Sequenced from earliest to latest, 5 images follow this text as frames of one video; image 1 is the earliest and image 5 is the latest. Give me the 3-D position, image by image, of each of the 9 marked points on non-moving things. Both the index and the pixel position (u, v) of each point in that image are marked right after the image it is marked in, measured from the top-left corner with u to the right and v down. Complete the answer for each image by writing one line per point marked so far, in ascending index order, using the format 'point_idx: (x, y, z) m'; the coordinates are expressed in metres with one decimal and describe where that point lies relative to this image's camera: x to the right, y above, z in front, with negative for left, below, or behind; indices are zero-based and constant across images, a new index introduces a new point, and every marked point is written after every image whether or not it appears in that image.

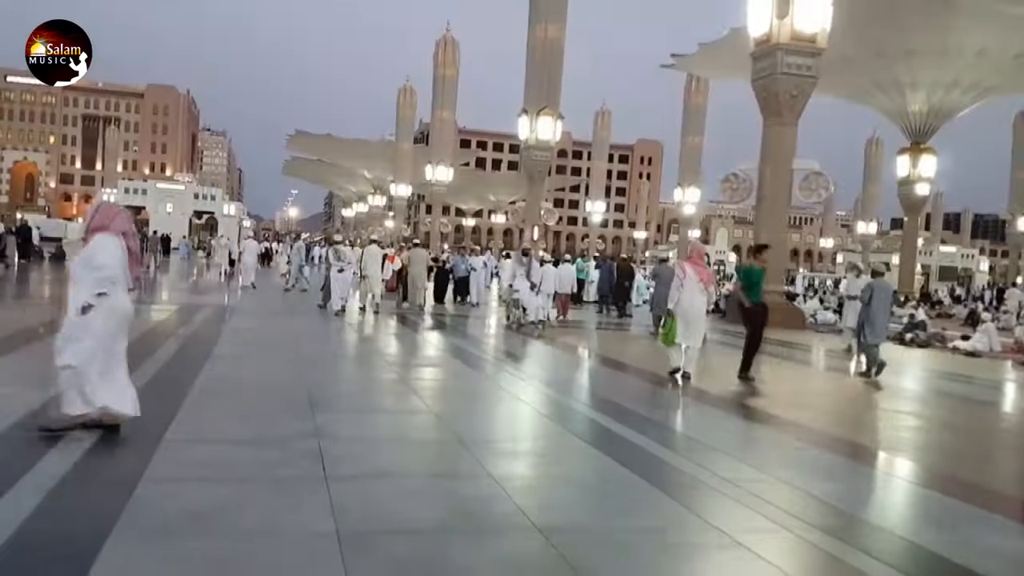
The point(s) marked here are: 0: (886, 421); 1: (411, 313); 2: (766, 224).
0: (+3.9, -1.4, +8.9) m
1: (-2.0, -0.6, +17.1) m
2: (+5.3, +1.3, +16.3) m
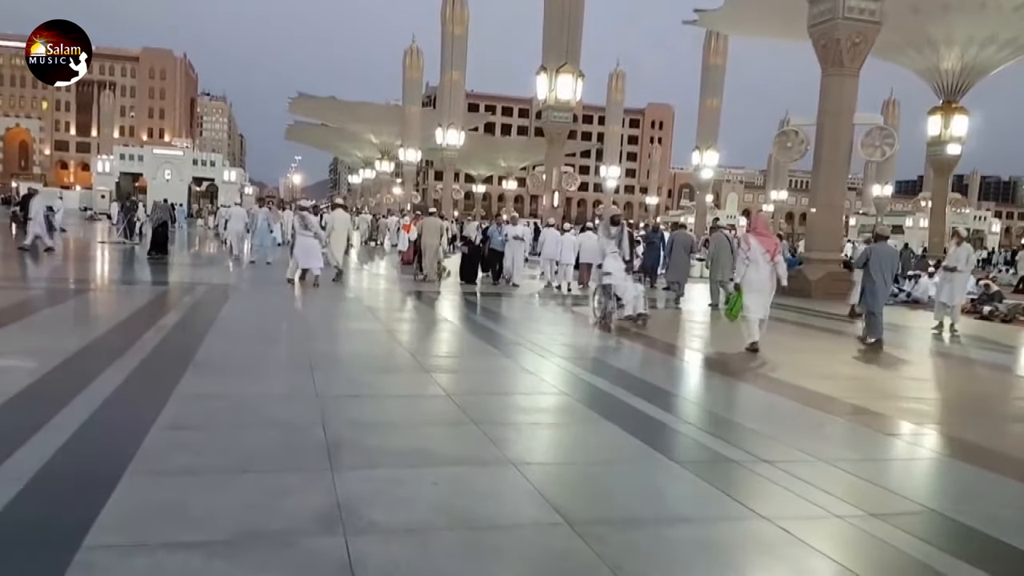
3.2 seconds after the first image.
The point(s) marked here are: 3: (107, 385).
0: (+4.3, -1.1, +7.8) m
1: (-1.5, 0.0, +16.0) m
2: (+5.7, +1.8, +15.0) m
3: (-3.0, -0.7, +6.1) m
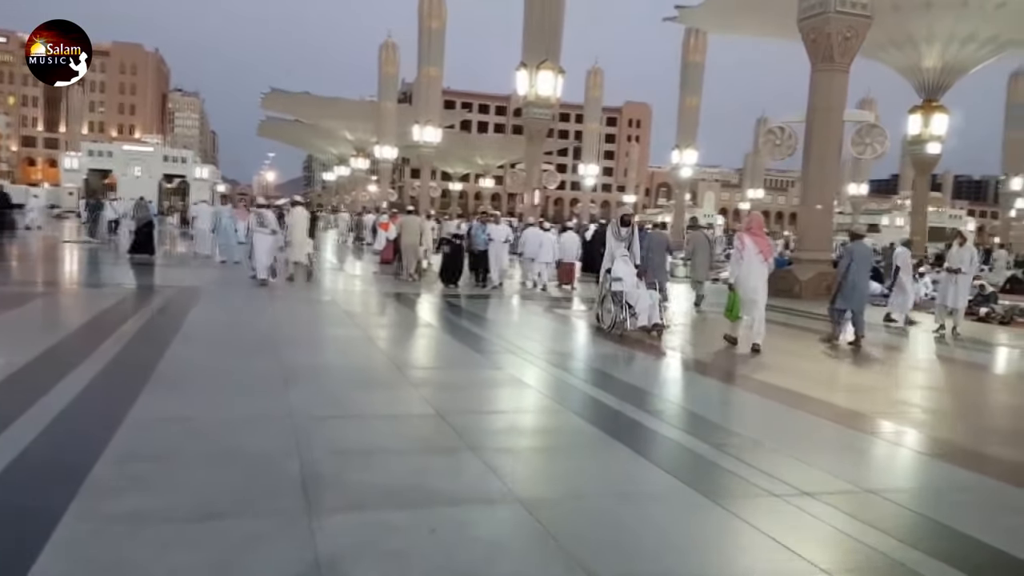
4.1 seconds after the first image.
0: (+4.2, -1.1, +7.5) m
1: (-1.9, -0.1, +15.5) m
2: (+5.4, +1.8, +14.8) m
3: (-3.1, -0.8, +5.6) m
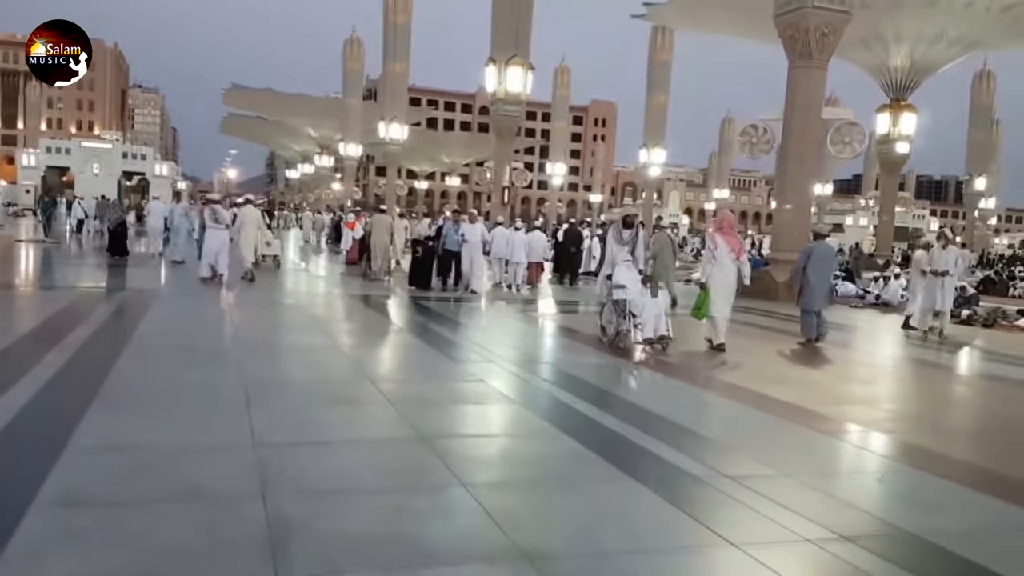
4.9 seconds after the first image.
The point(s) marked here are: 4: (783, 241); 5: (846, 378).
0: (+4.0, -1.2, +7.3) m
1: (-2.4, -0.1, +15.0) m
2: (+4.9, +1.8, +14.6) m
3: (-3.2, -0.8, +5.1) m
4: (+4.9, +0.9, +14.8) m
5: (+3.7, -1.0, +9.0) m
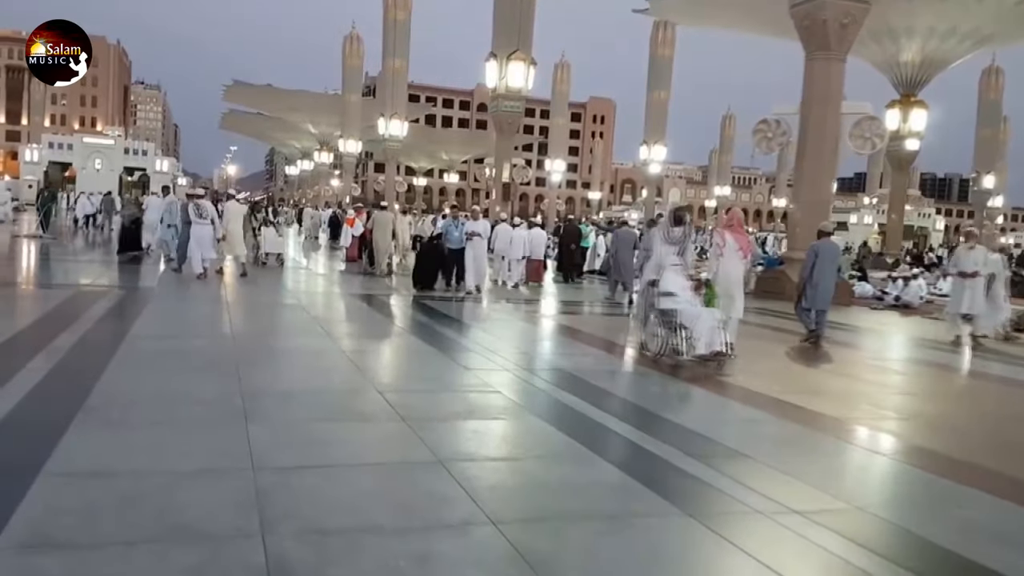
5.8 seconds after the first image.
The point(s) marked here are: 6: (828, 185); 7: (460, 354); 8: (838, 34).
0: (+4.1, -1.2, +7.0) m
1: (-2.4, -0.1, +14.7) m
2: (+4.9, +1.9, +14.2) m
3: (-3.1, -0.8, +4.7) m
4: (+4.9, +0.9, +14.5) m
5: (+3.8, -1.0, +8.7) m
6: (+5.3, +1.8, +14.3) m
7: (-0.4, -0.7, +8.7) m
8: (+5.2, +4.1, +13.6) m
